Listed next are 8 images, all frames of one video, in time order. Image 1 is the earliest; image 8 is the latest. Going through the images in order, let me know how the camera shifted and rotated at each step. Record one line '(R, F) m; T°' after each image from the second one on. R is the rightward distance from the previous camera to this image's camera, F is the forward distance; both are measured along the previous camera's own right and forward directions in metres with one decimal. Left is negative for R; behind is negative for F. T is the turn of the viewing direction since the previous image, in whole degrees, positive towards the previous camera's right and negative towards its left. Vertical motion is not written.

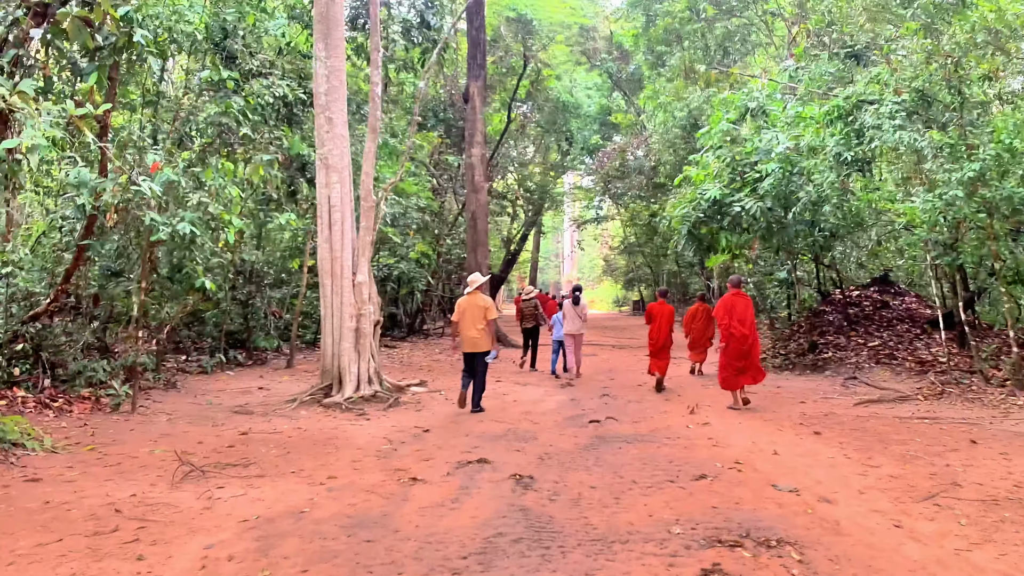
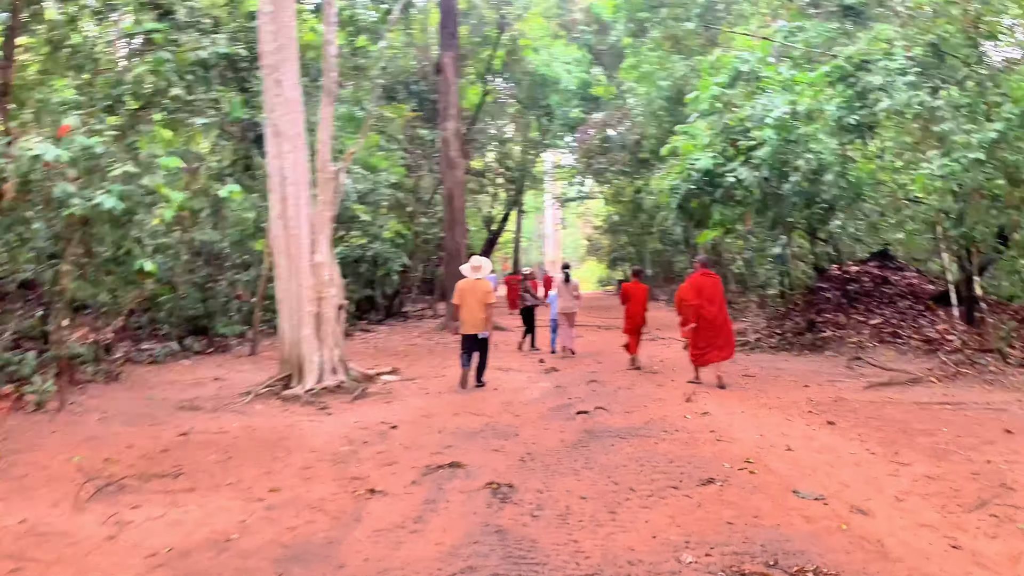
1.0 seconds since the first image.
(+0.1, +0.7) m; +1°
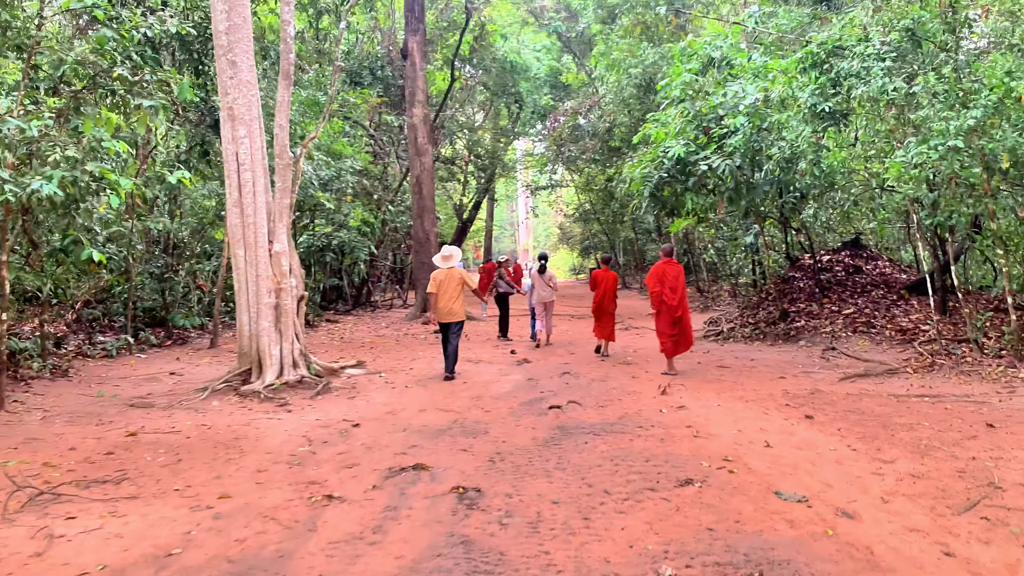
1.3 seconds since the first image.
(0.0, +0.3) m; +2°
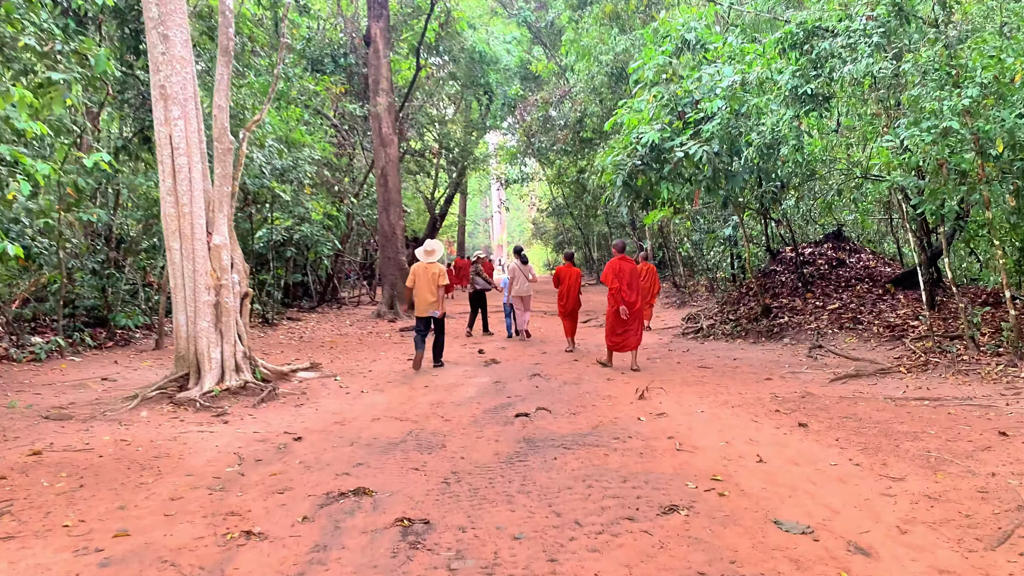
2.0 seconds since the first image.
(+0.1, +0.6) m; +2°
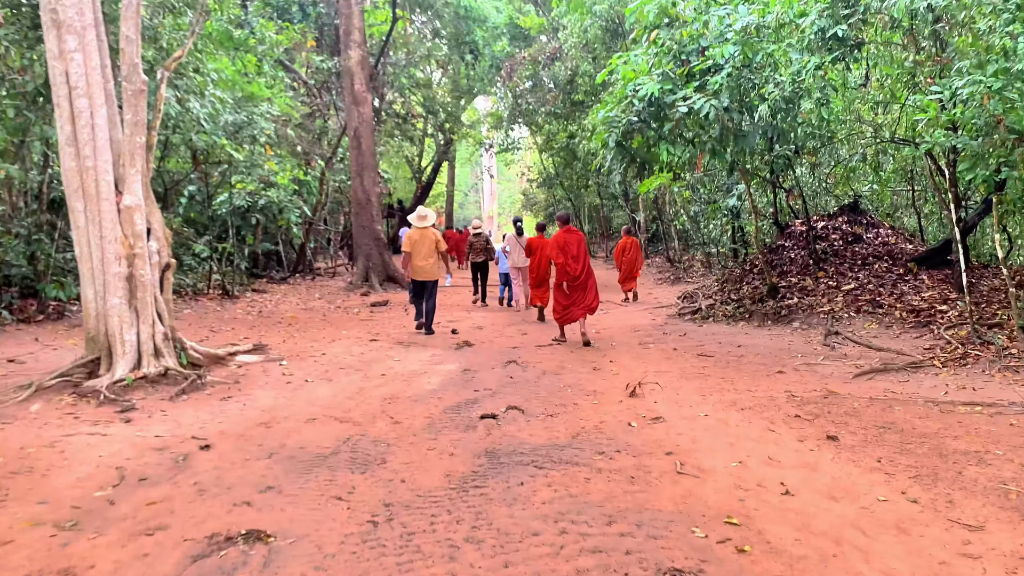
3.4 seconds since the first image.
(+0.2, +1.0) m; +1°
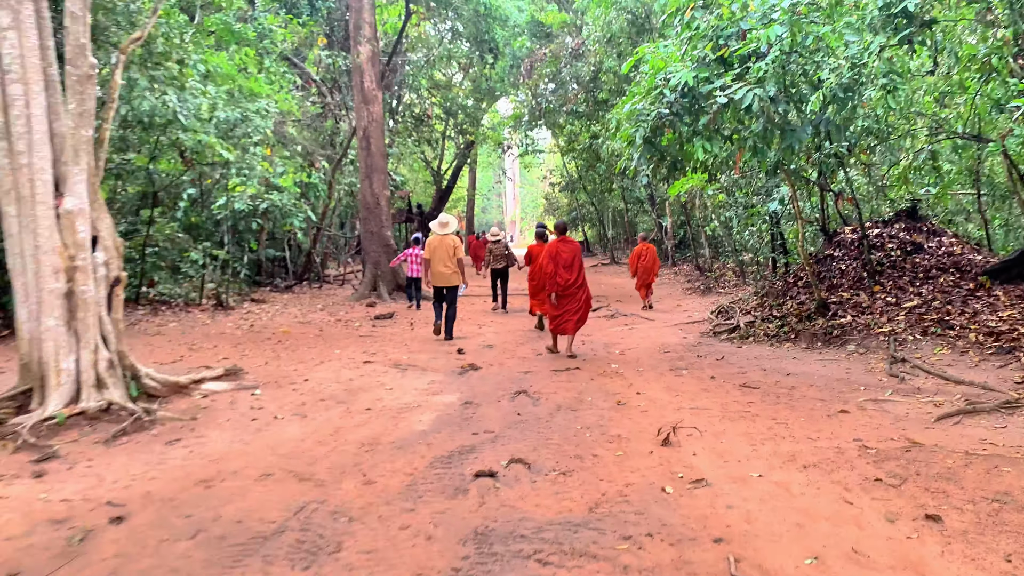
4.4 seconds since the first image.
(+0.1, +0.9) m; -2°
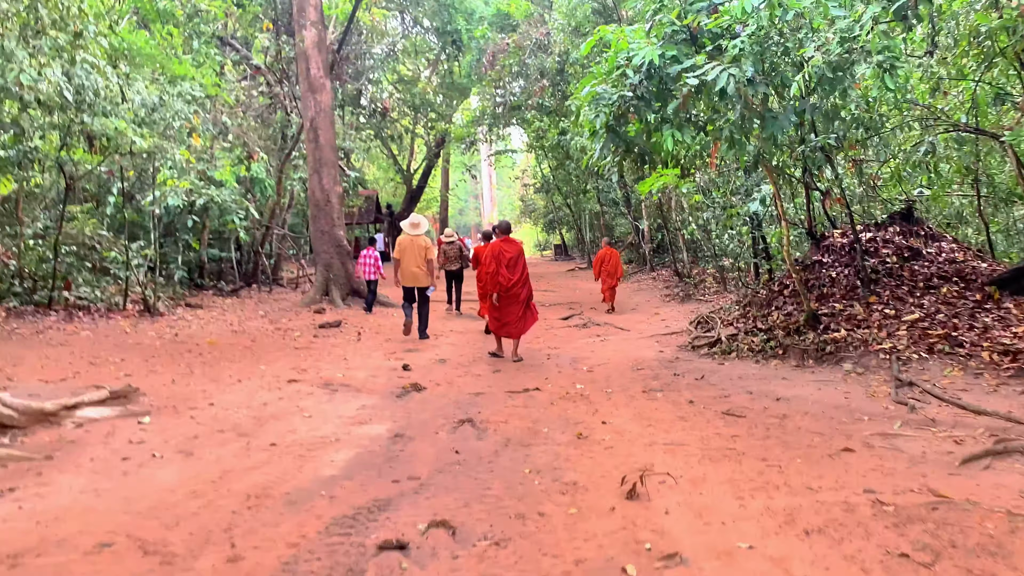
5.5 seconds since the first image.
(+0.2, +0.9) m; +1°
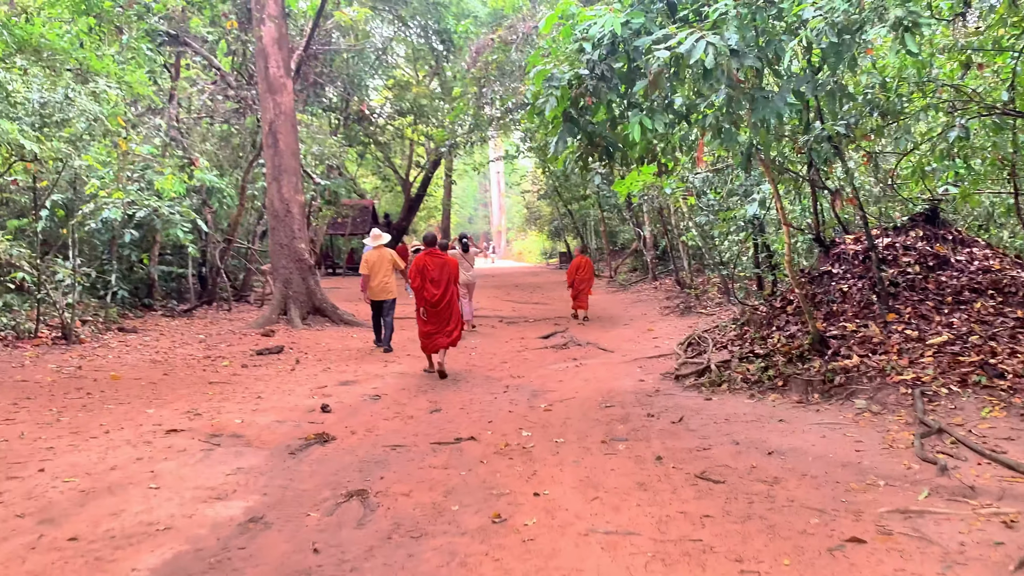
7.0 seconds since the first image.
(+0.5, +1.1) m; -1°
